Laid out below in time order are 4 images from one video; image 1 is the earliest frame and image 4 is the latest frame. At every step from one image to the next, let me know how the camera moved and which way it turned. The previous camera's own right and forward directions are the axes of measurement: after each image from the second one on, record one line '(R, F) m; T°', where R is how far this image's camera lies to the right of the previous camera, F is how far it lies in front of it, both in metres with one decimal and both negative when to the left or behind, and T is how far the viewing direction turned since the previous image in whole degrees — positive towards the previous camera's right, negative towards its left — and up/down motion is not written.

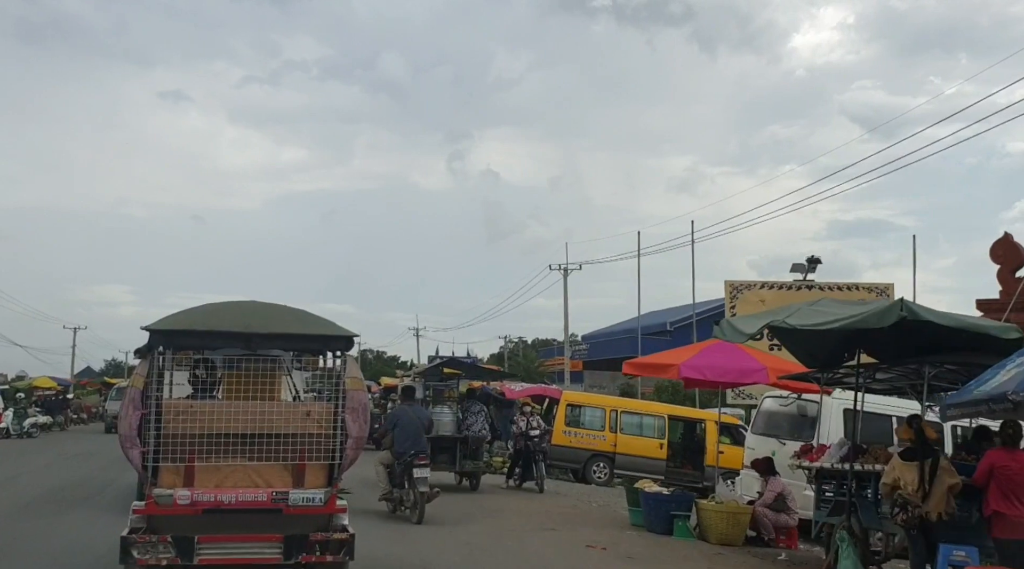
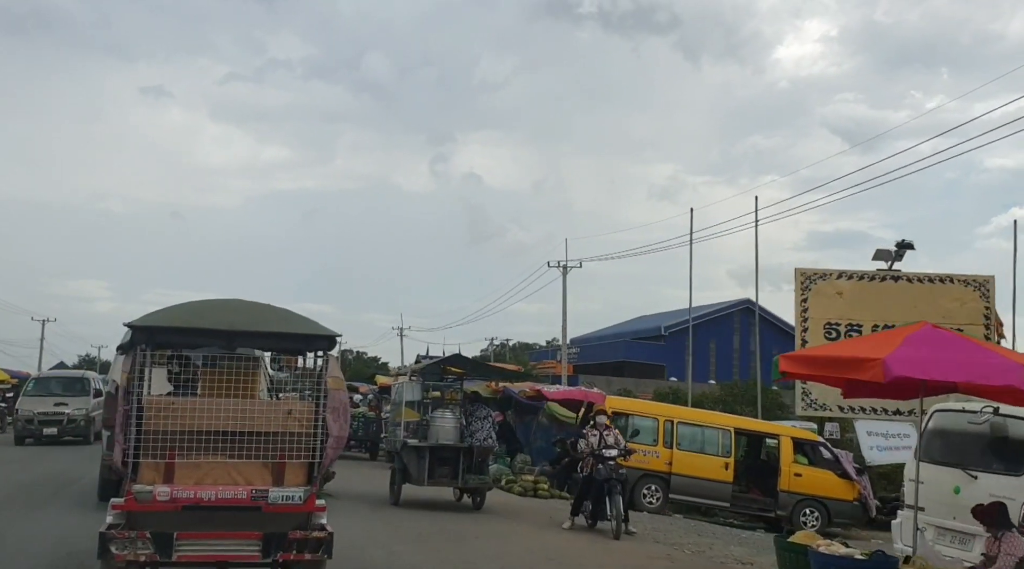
(0.0, -0.1) m; +1°
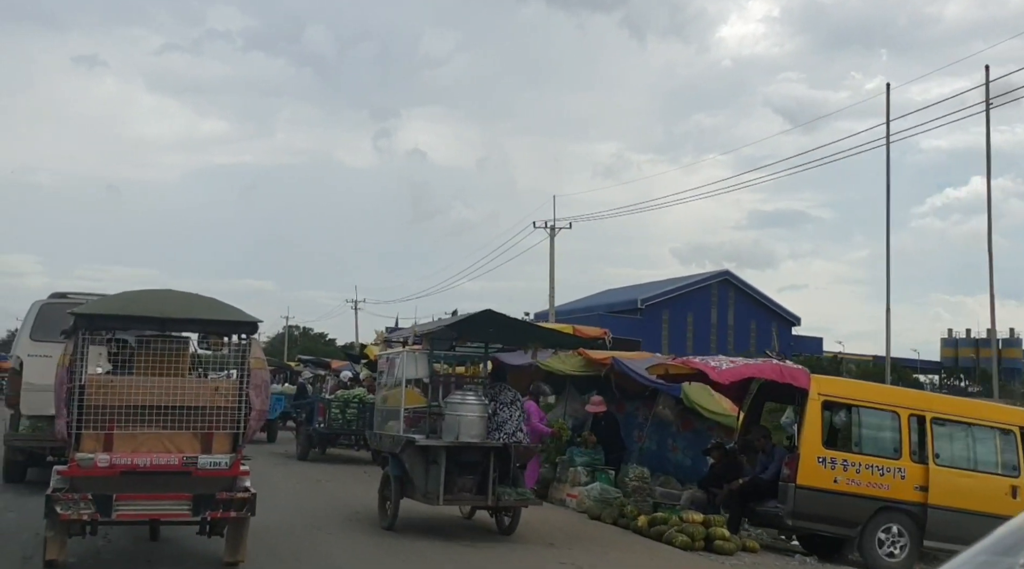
(+0.7, -2.2) m; +3°
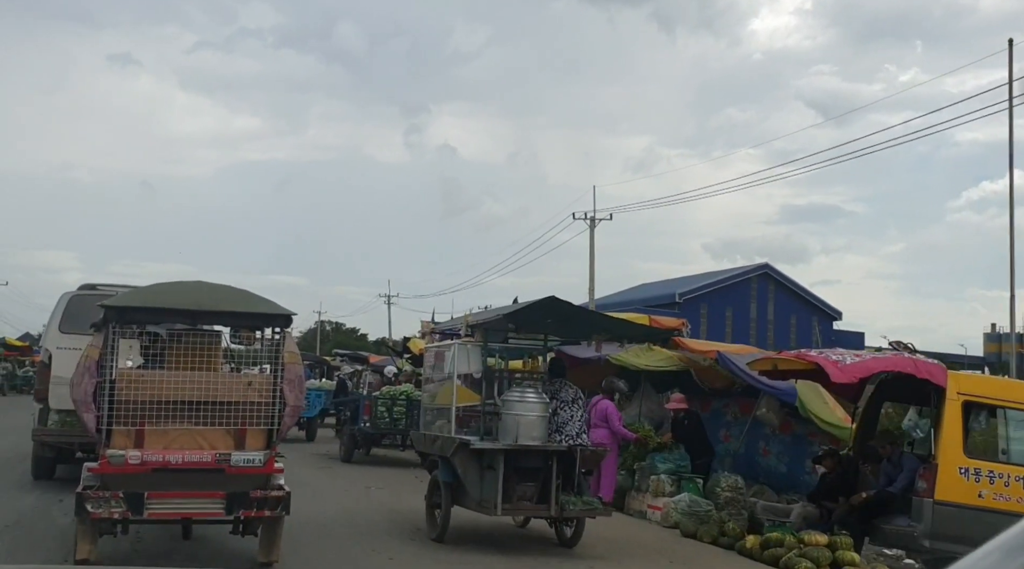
(-0.3, +0.8) m; -2°
